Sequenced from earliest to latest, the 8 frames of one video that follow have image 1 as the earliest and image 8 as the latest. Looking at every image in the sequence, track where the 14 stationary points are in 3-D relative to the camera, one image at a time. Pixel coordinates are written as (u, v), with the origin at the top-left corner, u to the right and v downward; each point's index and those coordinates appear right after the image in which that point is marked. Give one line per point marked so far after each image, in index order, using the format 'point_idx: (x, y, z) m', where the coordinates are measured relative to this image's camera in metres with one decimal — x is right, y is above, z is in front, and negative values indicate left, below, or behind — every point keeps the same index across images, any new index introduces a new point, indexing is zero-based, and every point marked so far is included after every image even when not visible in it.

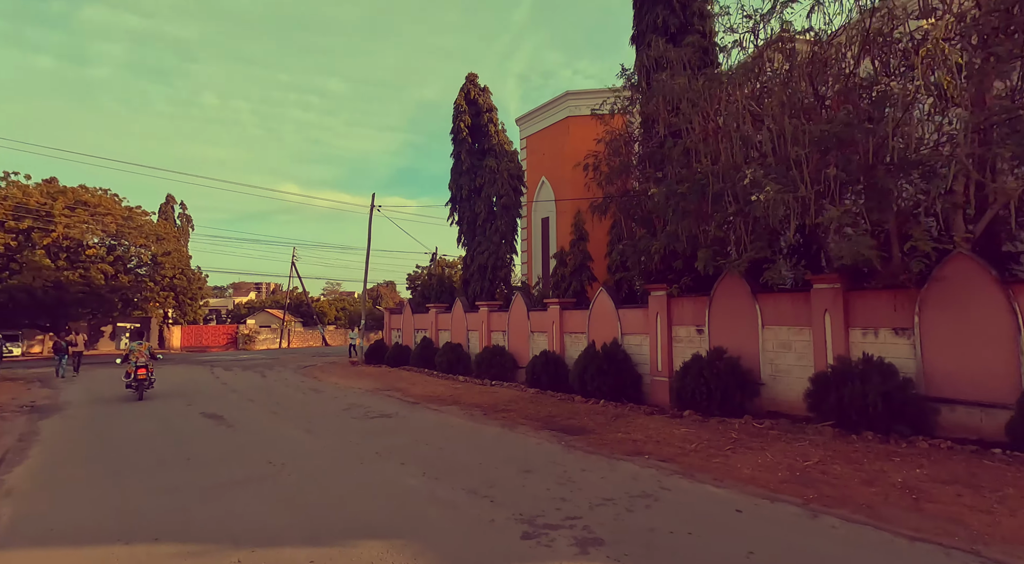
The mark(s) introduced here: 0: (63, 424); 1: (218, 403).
0: (-8.9, -2.8, +11.8) m
1: (-6.6, -2.7, +13.5) m
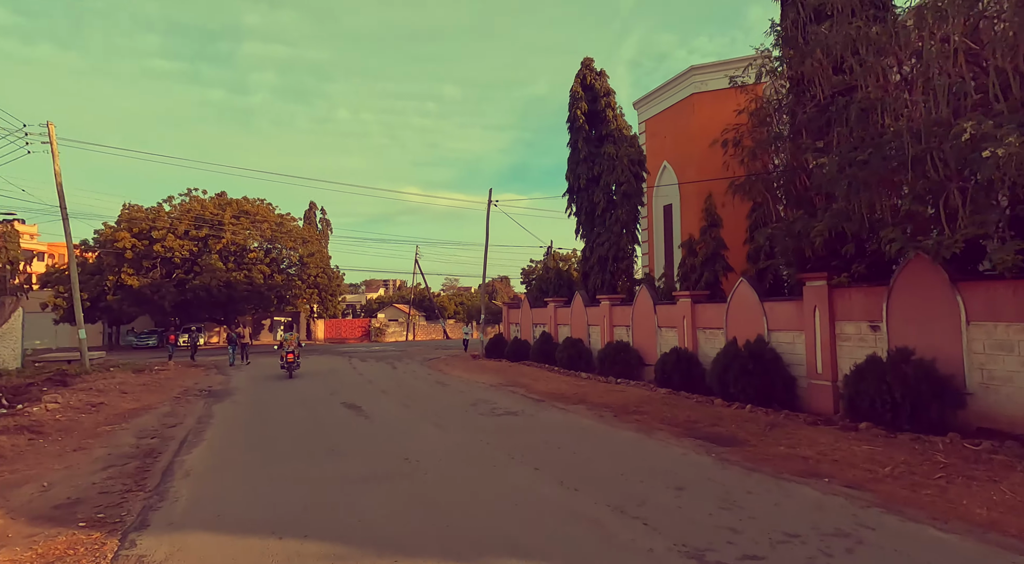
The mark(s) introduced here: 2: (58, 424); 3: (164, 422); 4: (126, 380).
0: (-6.3, -2.8, +13.0) m
1: (-3.7, -2.7, +14.1) m
2: (-8.4, -2.6, +11.0) m
3: (-6.8, -2.7, +11.6) m
4: (-11.9, -3.0, +18.4) m
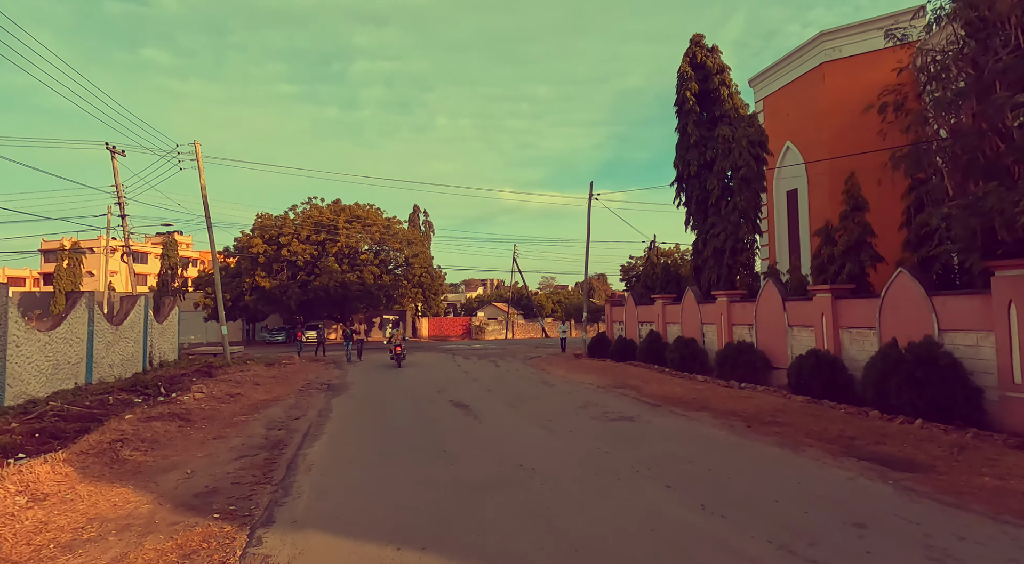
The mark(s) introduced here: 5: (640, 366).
0: (-3.9, -2.8, +13.4) m
1: (-1.1, -2.6, +14.1) m
2: (-6.3, -2.7, +11.9) m
3: (-4.6, -2.7, +12.2) m
4: (-8.5, -3.0, +19.7) m
5: (+3.6, -2.3, +16.1) m
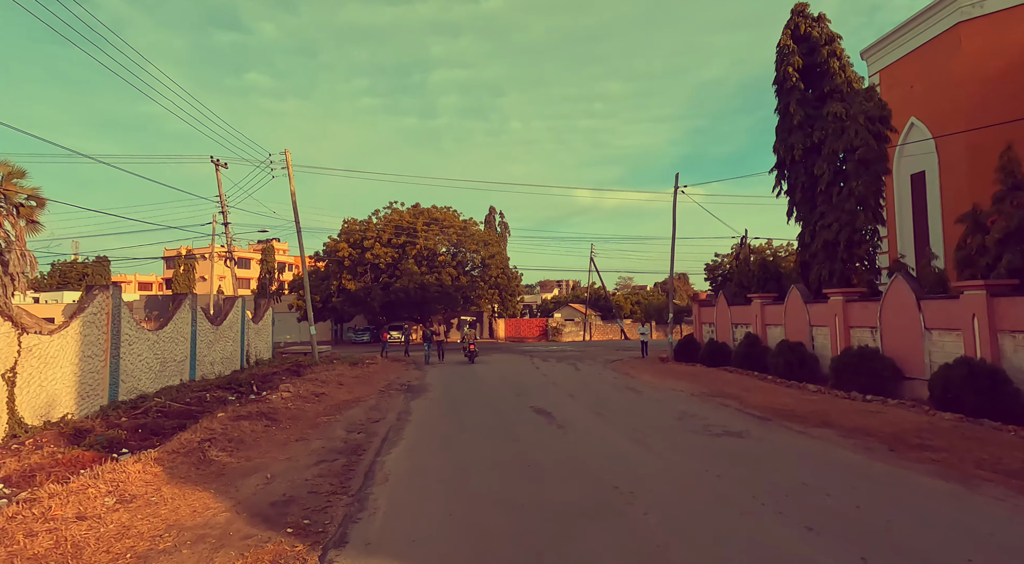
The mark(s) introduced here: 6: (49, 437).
0: (-2.0, -2.8, +13.2) m
1: (+0.8, -2.6, +13.5) m
2: (-4.6, -2.7, +11.9) m
3: (-2.9, -2.7, +12.0) m
4: (-5.8, -3.1, +20.0) m
5: (+5.7, -2.3, +14.8) m
6: (-8.1, -2.7, +10.4) m
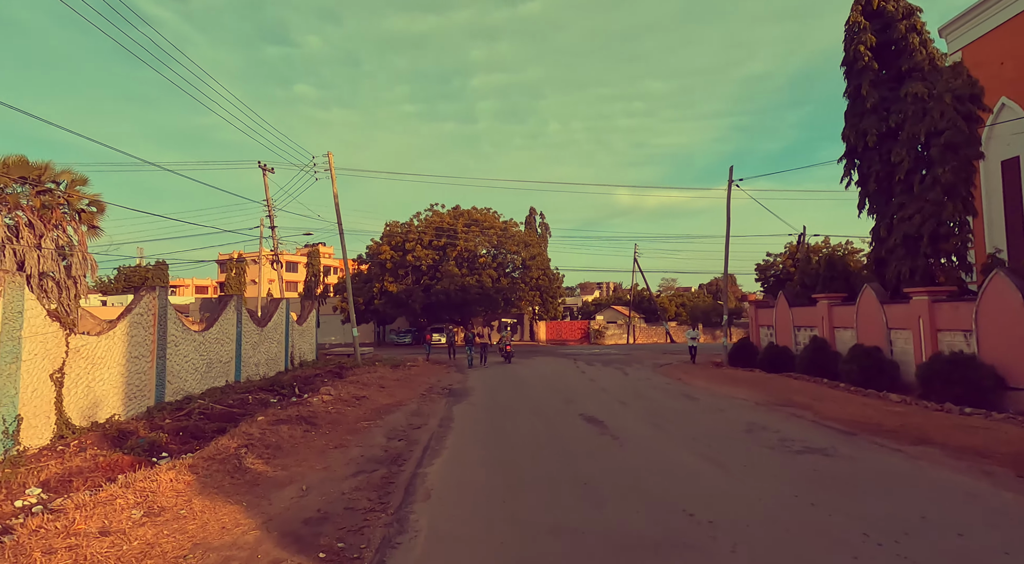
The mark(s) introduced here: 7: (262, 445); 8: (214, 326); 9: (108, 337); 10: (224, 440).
0: (-1.1, -2.8, +12.7) m
1: (+1.8, -2.6, +12.8) m
2: (-3.7, -2.7, +11.6) m
3: (-2.0, -2.7, +11.6) m
4: (-4.3, -3.1, +19.7) m
5: (+6.8, -2.3, +13.8) m
6: (-7.3, -2.7, +10.3) m
7: (-3.7, -2.4, +8.7) m
8: (-8.5, -1.3, +16.9) m
9: (-8.2, -1.1, +12.0) m
10: (-4.3, -2.4, +8.8) m
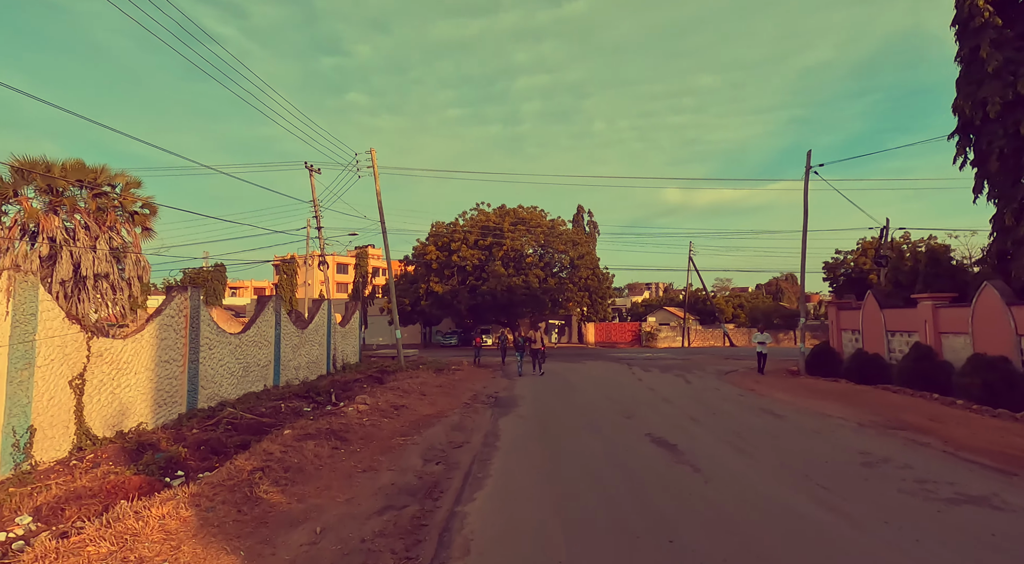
0: (0.0, -2.8, +11.4) m
1: (+2.8, -2.6, +11.3) m
2: (-2.7, -2.7, +10.5) m
3: (-1.1, -2.7, +10.4) m
4: (-2.7, -3.1, +18.7) m
5: (+7.8, -2.2, +11.9) m
6: (-6.4, -2.7, +9.5) m
7: (-3.0, -2.4, +7.6) m
8: (-7.2, -1.3, +16.2) m
9: (-7.2, -1.1, +11.3) m
10: (-3.6, -2.4, +7.8) m
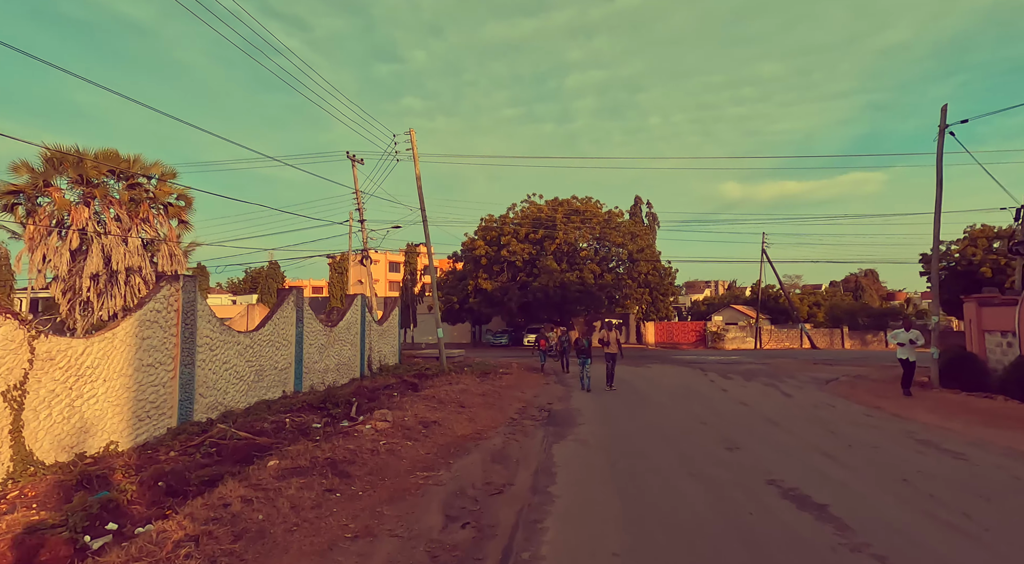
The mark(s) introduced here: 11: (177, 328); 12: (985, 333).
0: (+0.8, -2.6, +8.6) m
1: (+3.6, -2.4, +8.3) m
2: (-2.0, -2.5, +8.0) m
3: (-0.3, -2.5, +7.7) m
4: (-1.2, -2.9, +16.1) m
5: (+8.7, -2.0, +8.4) m
6: (-5.7, -2.5, +7.3) m
7: (-2.4, -2.2, +5.1) m
8: (-5.8, -1.1, +14.1) m
9: (-6.4, -0.9, +9.2) m
10: (-3.0, -2.2, +5.4) m
11: (-6.2, -0.9, +10.8) m
12: (+11.1, -1.2, +13.8) m
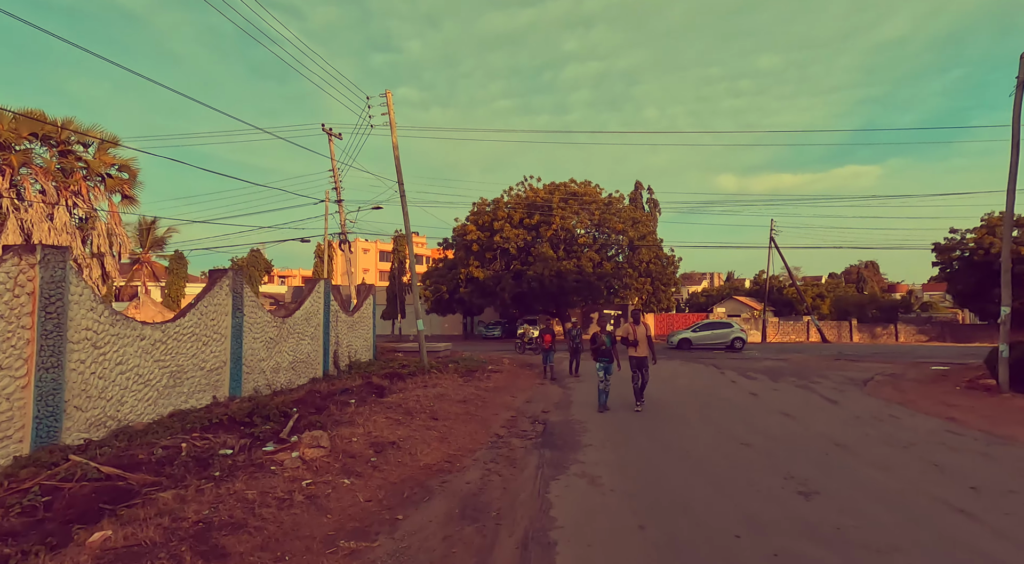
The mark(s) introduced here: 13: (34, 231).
0: (+0.6, -2.3, +5.8) m
1: (+3.4, -2.1, +5.5) m
2: (-2.2, -2.1, +5.2) m
3: (-0.5, -2.2, +4.9) m
4: (-1.5, -2.5, +13.3) m
5: (+8.5, -1.7, +5.7) m
6: (-5.9, -2.2, +4.4) m
7: (-2.6, -1.9, +2.3) m
8: (-6.1, -0.7, +11.2) m
9: (-6.6, -0.6, +6.3) m
10: (-3.2, -1.9, +2.5) m
11: (-6.4, -0.5, +7.9) m
12: (+10.8, -0.9, +11.1) m
13: (-15.5, +1.6, +19.1) m
